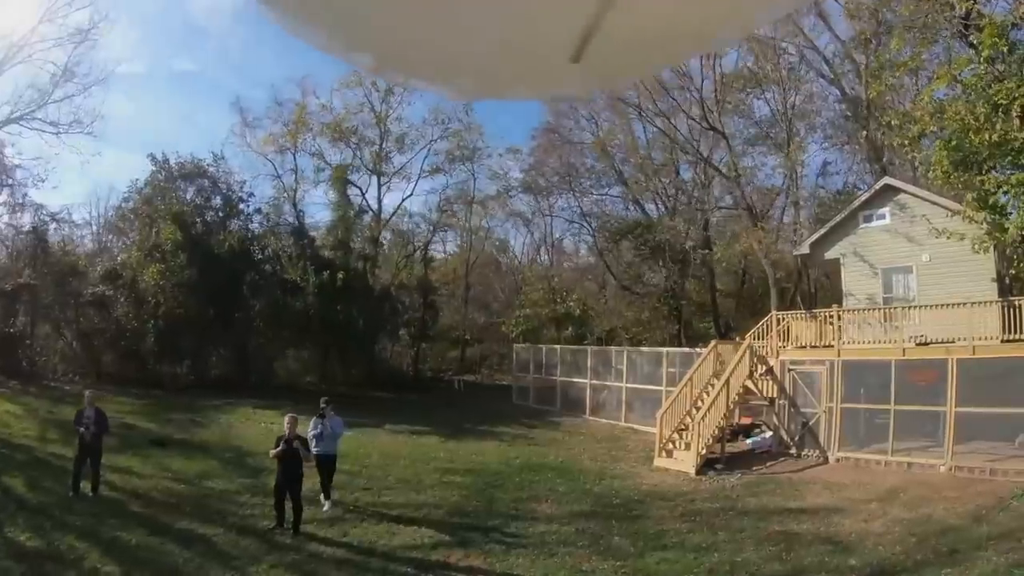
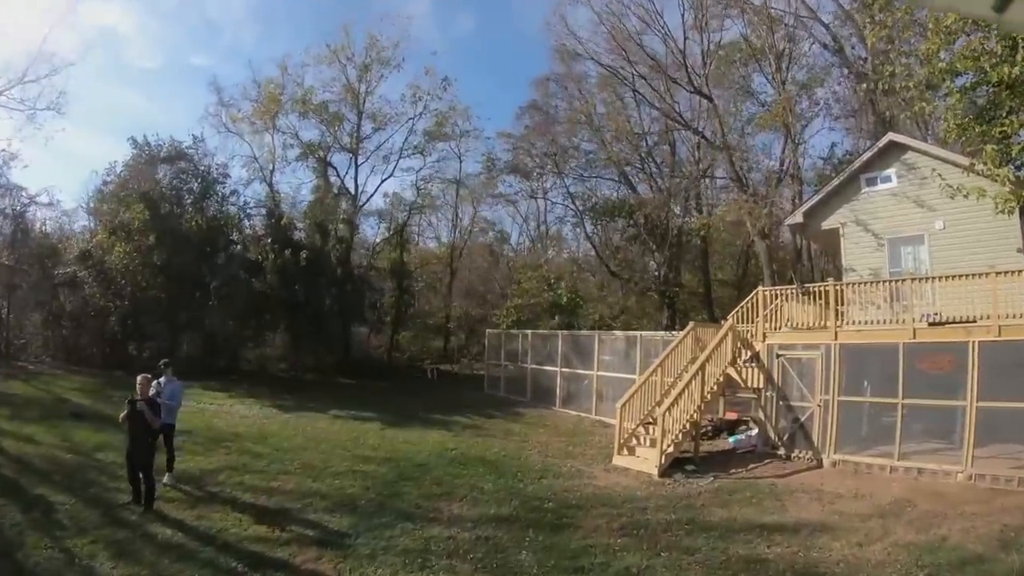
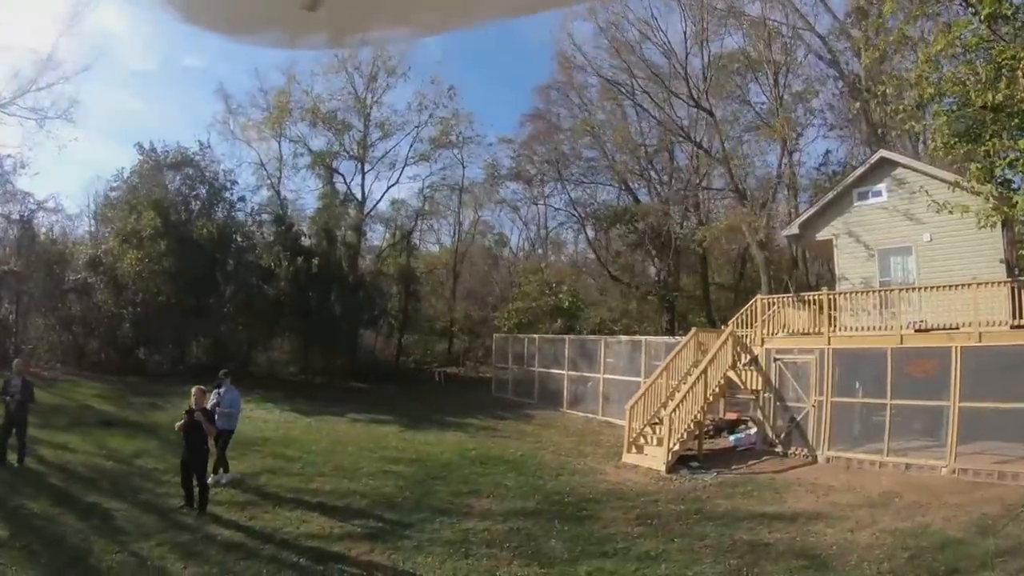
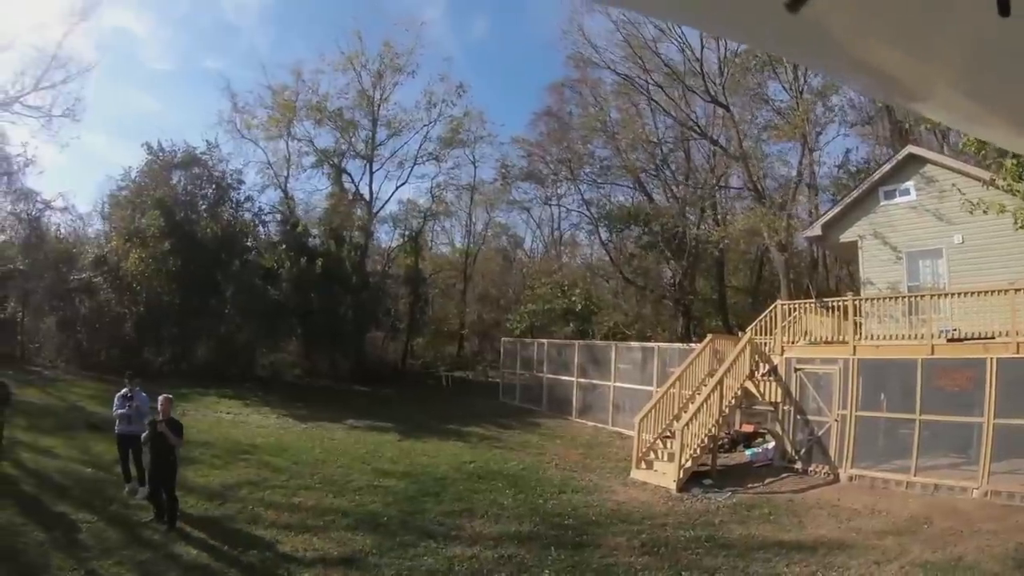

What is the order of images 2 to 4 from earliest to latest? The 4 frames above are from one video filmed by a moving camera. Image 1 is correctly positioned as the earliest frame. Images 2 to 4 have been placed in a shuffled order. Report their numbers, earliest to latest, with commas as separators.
3, 2, 4
